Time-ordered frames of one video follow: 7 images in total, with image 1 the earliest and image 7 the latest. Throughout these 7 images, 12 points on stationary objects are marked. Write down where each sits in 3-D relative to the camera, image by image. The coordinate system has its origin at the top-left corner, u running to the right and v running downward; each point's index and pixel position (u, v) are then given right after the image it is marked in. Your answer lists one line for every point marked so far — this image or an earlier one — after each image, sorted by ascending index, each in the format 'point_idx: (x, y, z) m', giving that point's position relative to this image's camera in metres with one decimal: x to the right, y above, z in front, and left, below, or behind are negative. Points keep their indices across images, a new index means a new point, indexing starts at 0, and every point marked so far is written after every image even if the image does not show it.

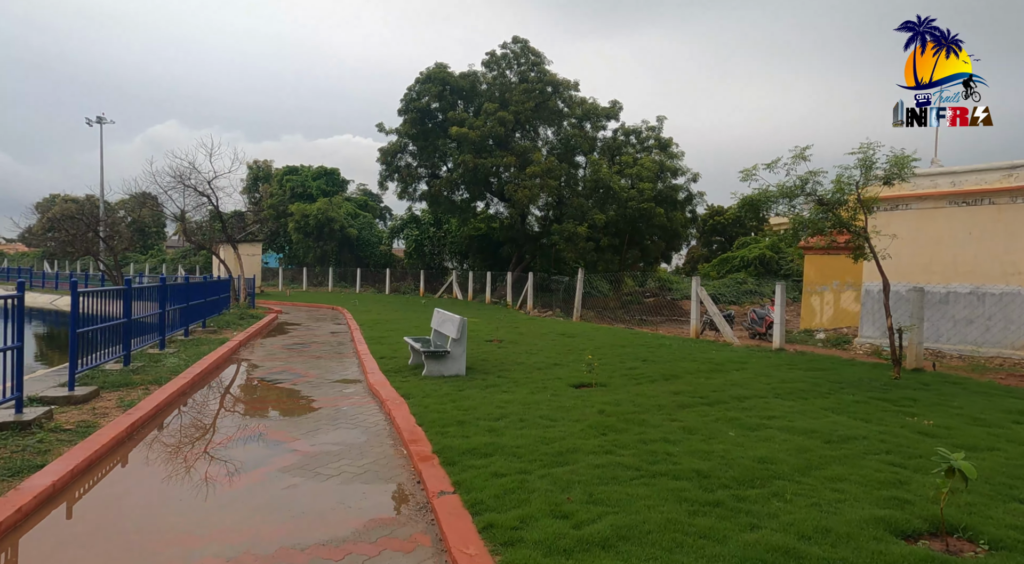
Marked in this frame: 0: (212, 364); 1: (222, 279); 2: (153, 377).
0: (-4.6, -1.3, +9.2) m
1: (-8.5, 0.0, +17.9) m
2: (-4.7, -1.2, +8.0) m
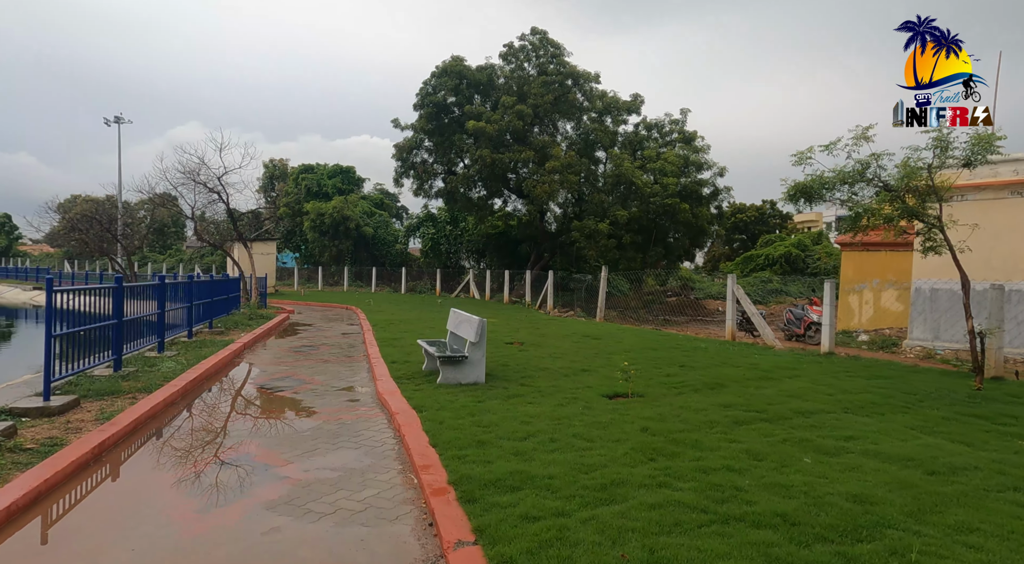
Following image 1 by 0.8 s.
0: (-4.2, -1.2, +8.5) m
1: (-7.9, +0.1, +17.3) m
2: (-4.4, -1.2, +7.3) m
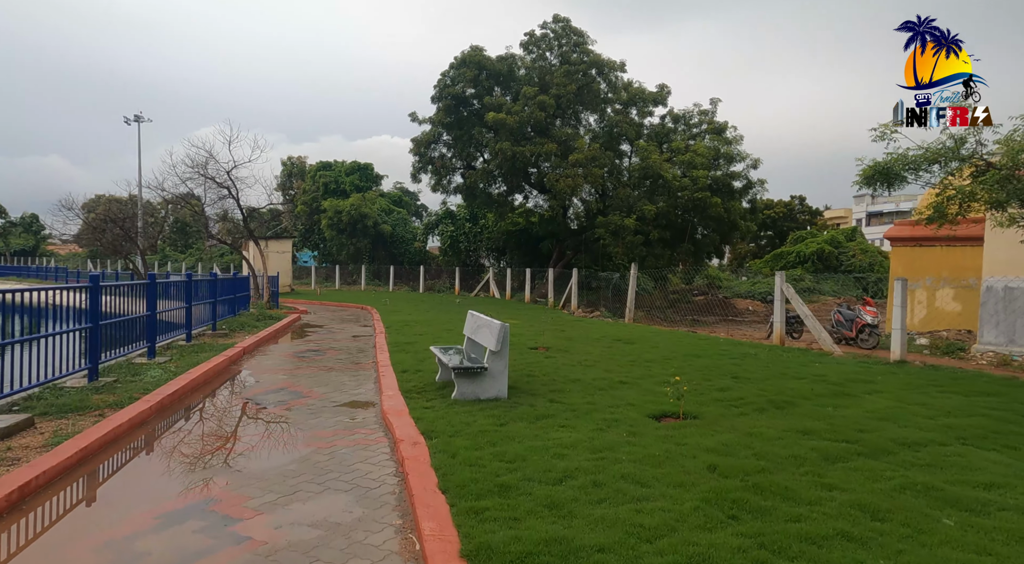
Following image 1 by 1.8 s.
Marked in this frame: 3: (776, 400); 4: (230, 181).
0: (-3.9, -1.2, +7.6) m
1: (-7.3, +0.1, +16.5) m
2: (-4.1, -1.2, +6.4) m
3: (+2.5, -1.1, +5.9) m
4: (-8.5, +3.0, +18.3) m
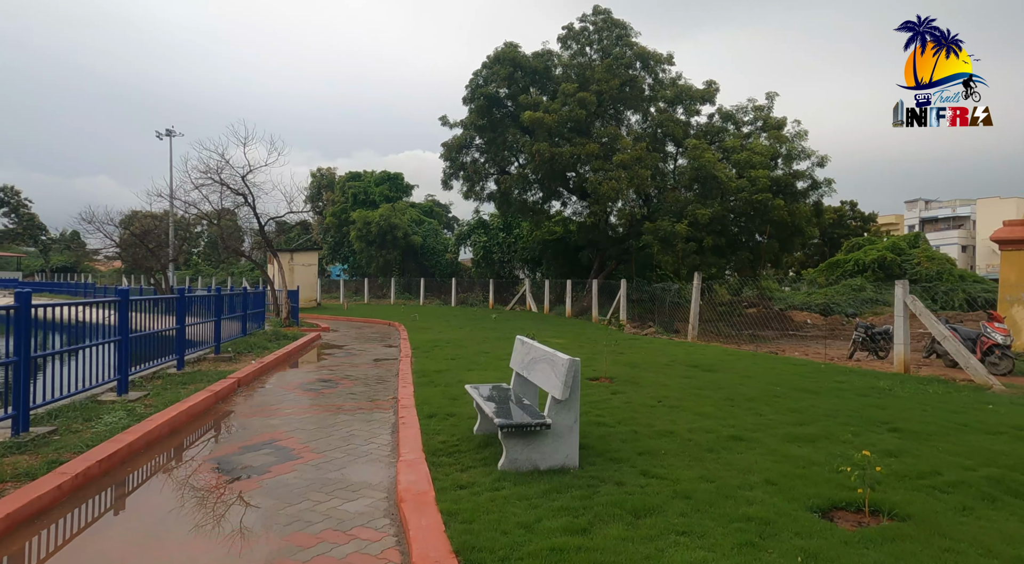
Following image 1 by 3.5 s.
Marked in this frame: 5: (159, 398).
0: (-3.3, -1.4, +5.9) m
1: (-6.3, -0.3, +15.0) m
2: (-3.6, -1.4, +4.6) m
3: (+3.0, -1.2, +3.8) m
4: (-7.4, +2.6, +16.9) m
5: (-4.2, -1.4, +7.3) m
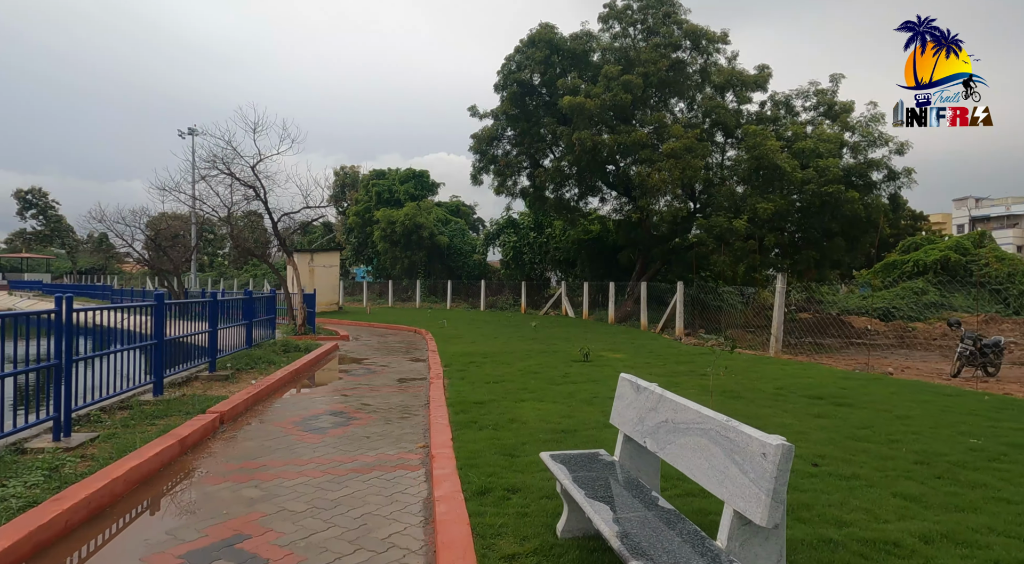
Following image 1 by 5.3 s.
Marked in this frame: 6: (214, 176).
0: (-2.7, -1.4, +4.0) m
1: (-5.3, -0.4, +13.1) m
2: (-3.0, -1.4, +2.7) m
3: (+3.5, -1.3, +1.6) m
4: (-6.3, +2.6, +15.1) m
5: (-3.5, -1.4, +5.4) m
6: (-7.5, +2.7, +15.2) m
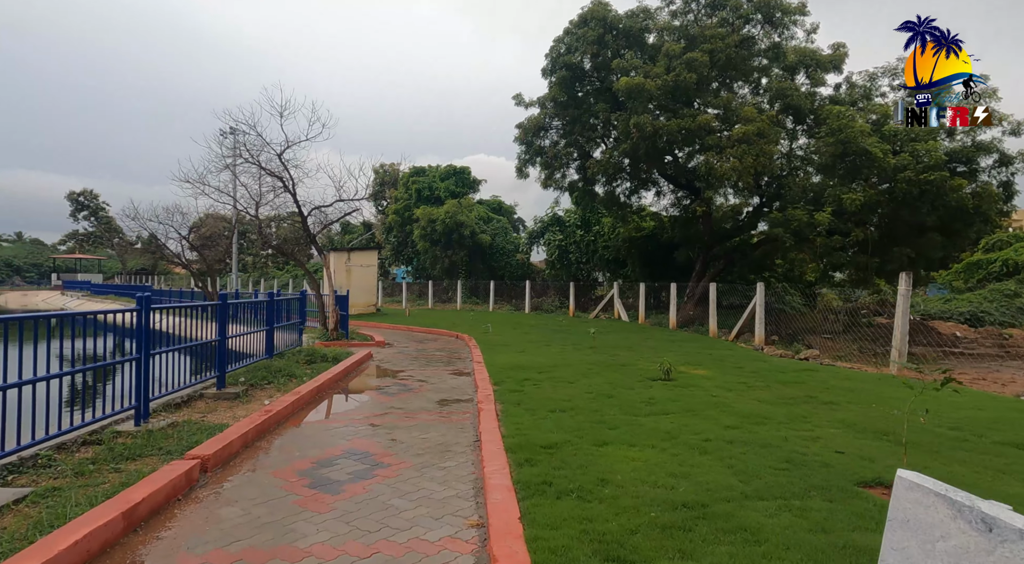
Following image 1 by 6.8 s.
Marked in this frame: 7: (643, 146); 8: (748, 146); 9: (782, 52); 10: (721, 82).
0: (-2.2, -1.4, +2.4) m
1: (-4.3, -0.4, +11.7) m
2: (-2.6, -1.4, +1.1) m
3: (+3.9, -1.3, -0.4) m
4: (-5.1, +2.6, +13.7) m
5: (-3.0, -1.4, +3.8) m
6: (-6.2, +2.7, +13.9) m
7: (+4.2, +4.3, +19.4) m
8: (+7.0, +3.9, +17.9) m
9: (+9.0, +7.6, +20.0) m
10: (+6.8, +6.6, +19.9) m
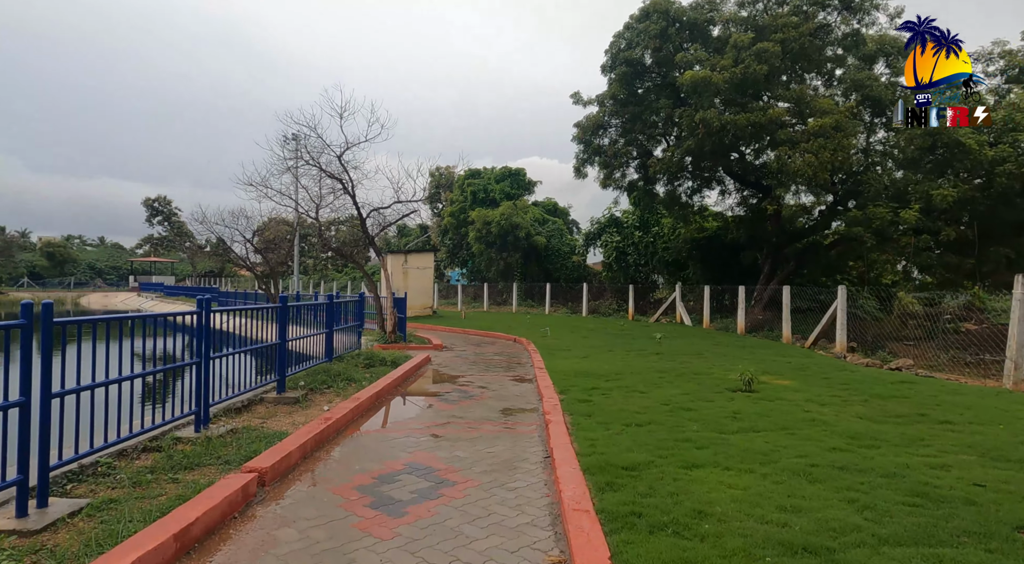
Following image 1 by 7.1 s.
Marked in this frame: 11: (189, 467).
0: (-1.9, -1.4, +2.1) m
1: (-3.1, -0.4, +11.6) m
2: (-2.4, -1.4, +0.9) m
3: (+4.0, -1.3, -1.2) m
4: (-3.8, +2.5, +13.7) m
5: (-2.5, -1.4, +3.6) m
6: (-4.9, +2.6, +14.0) m
7: (+6.0, +4.2, +18.5) m
8: (+8.7, +3.9, +16.8) m
9: (+10.8, +7.5, +18.7) m
10: (+8.6, +6.5, +18.8) m
11: (-2.6, -1.4, +4.8) m
